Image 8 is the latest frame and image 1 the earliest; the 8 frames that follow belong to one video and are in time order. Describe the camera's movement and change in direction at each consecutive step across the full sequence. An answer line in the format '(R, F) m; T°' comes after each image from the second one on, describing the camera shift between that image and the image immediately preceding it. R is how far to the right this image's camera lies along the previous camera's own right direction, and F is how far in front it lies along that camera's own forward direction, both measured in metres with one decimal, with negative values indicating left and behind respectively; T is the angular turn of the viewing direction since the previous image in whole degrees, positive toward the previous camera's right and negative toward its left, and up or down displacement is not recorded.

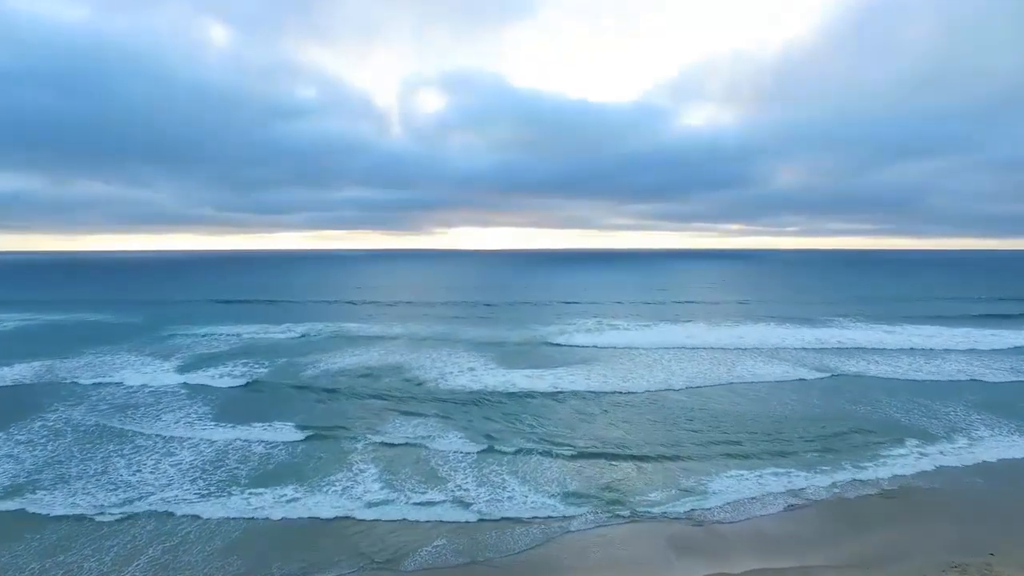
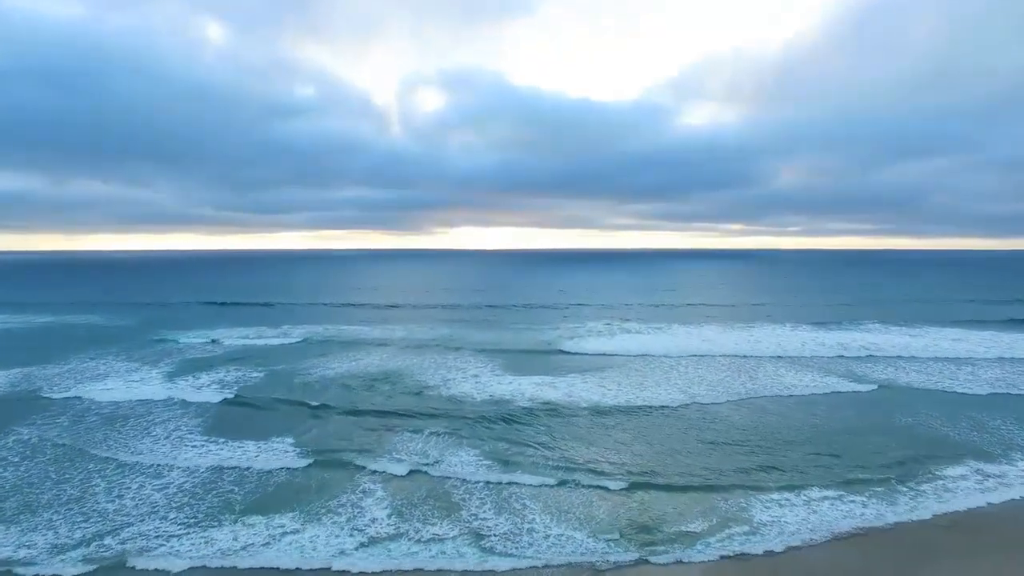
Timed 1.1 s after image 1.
(+0.8, +2.5) m; -6°
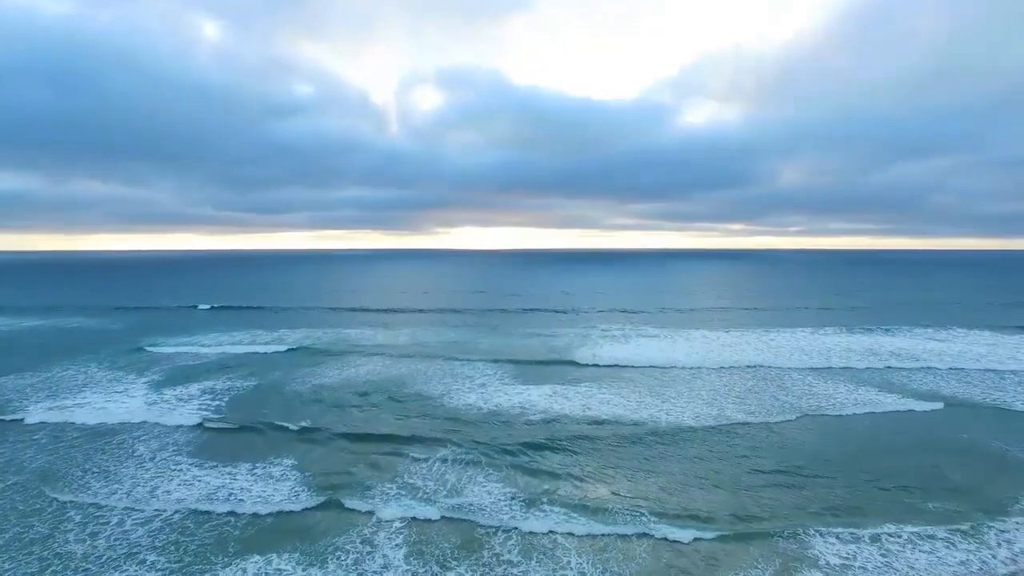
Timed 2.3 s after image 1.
(-0.7, +1.6) m; 0°
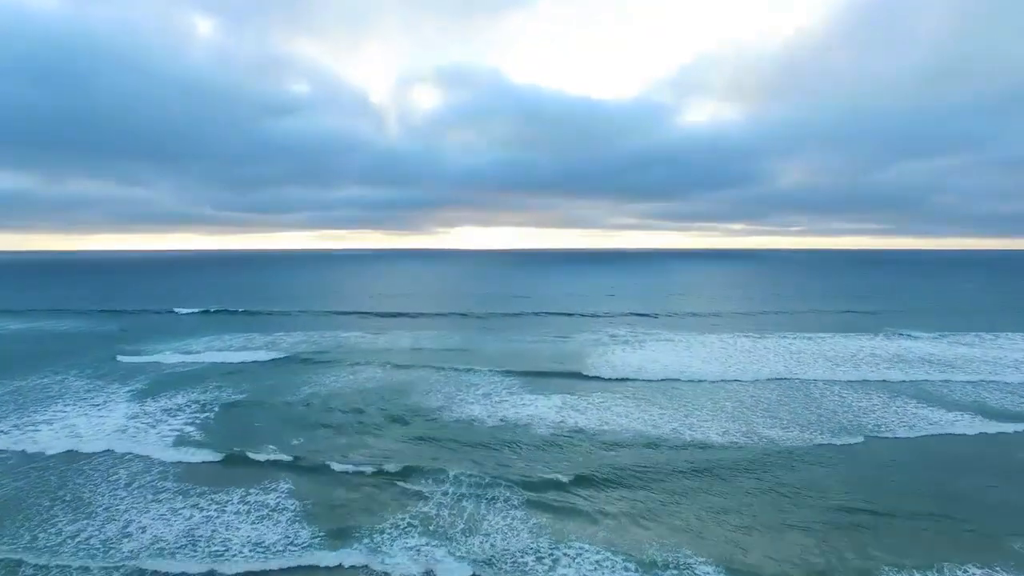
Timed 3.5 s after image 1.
(-0.5, +1.5) m; 0°
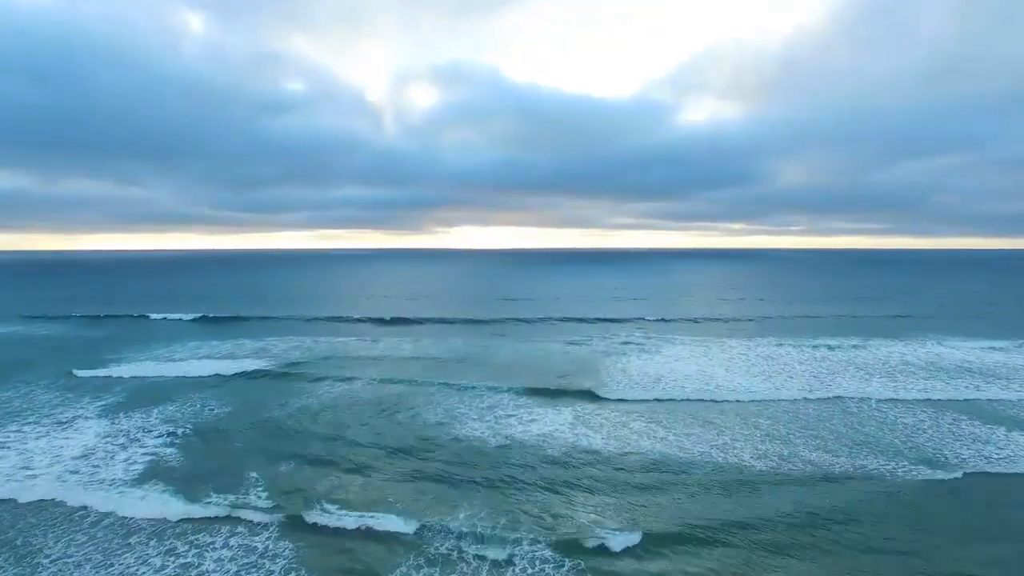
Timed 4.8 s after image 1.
(-0.5, +1.9) m; 0°
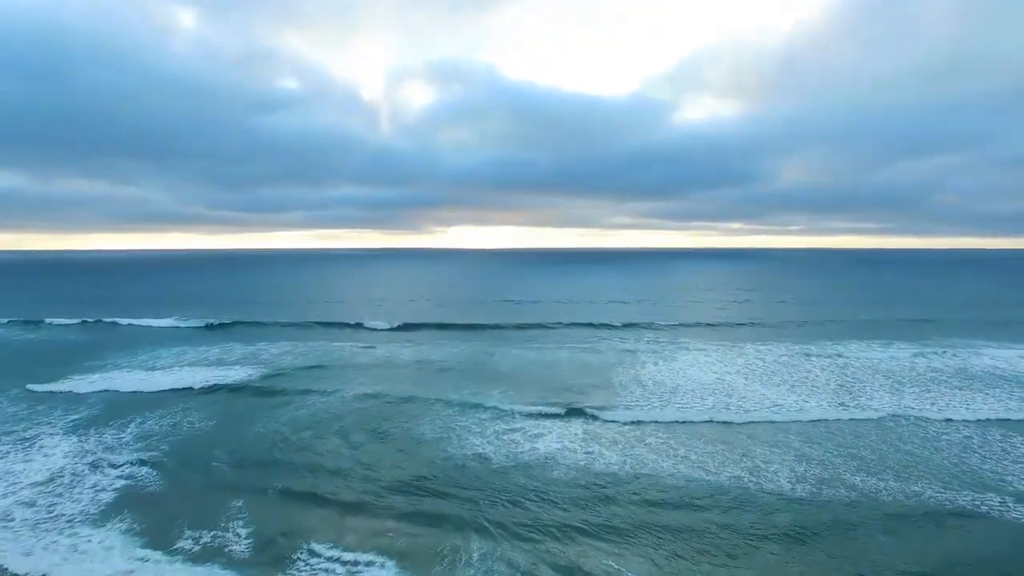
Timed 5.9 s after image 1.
(-0.4, +1.6) m; 0°
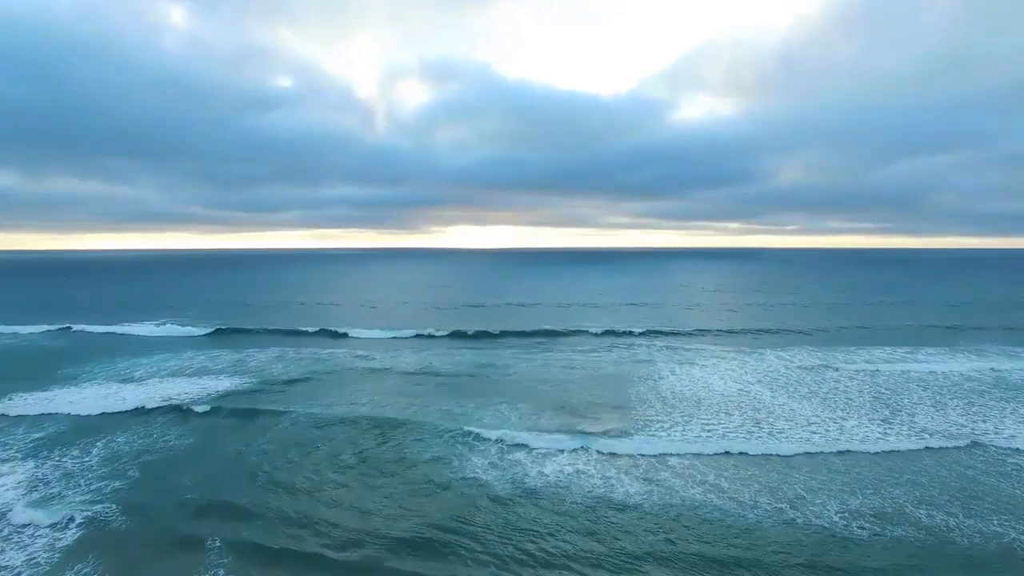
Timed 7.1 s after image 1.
(-0.5, +1.9) m; 0°
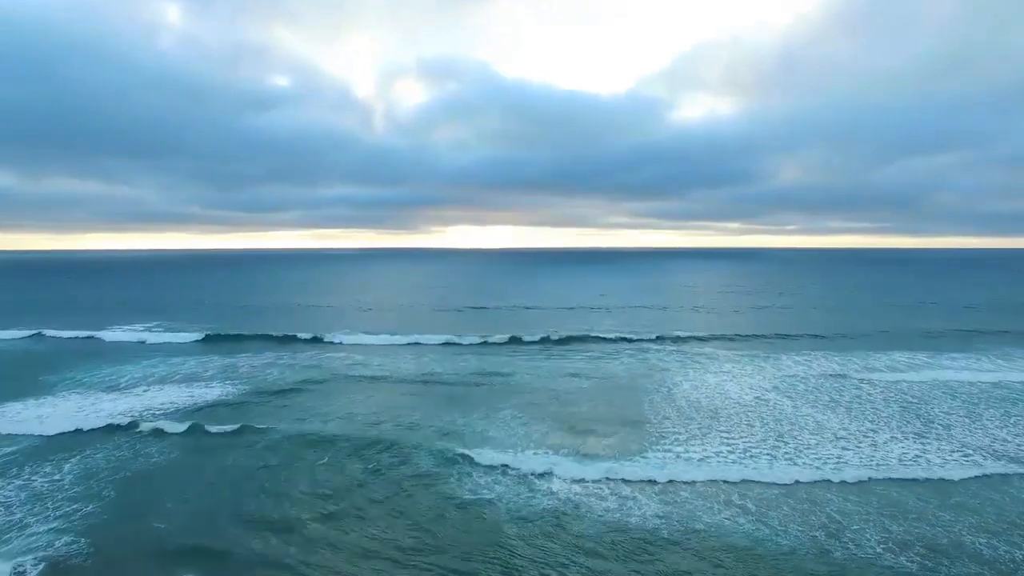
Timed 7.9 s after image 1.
(-0.3, +1.3) m; 0°
